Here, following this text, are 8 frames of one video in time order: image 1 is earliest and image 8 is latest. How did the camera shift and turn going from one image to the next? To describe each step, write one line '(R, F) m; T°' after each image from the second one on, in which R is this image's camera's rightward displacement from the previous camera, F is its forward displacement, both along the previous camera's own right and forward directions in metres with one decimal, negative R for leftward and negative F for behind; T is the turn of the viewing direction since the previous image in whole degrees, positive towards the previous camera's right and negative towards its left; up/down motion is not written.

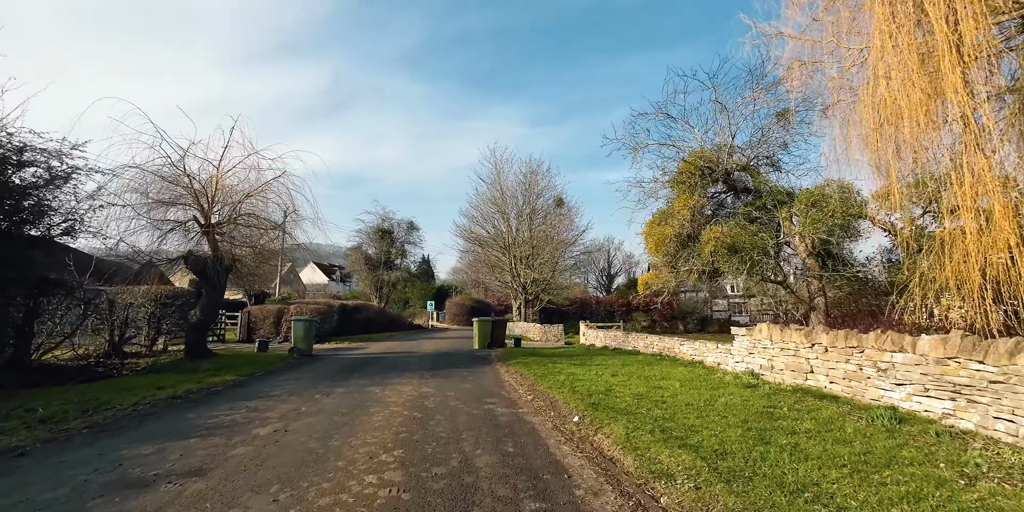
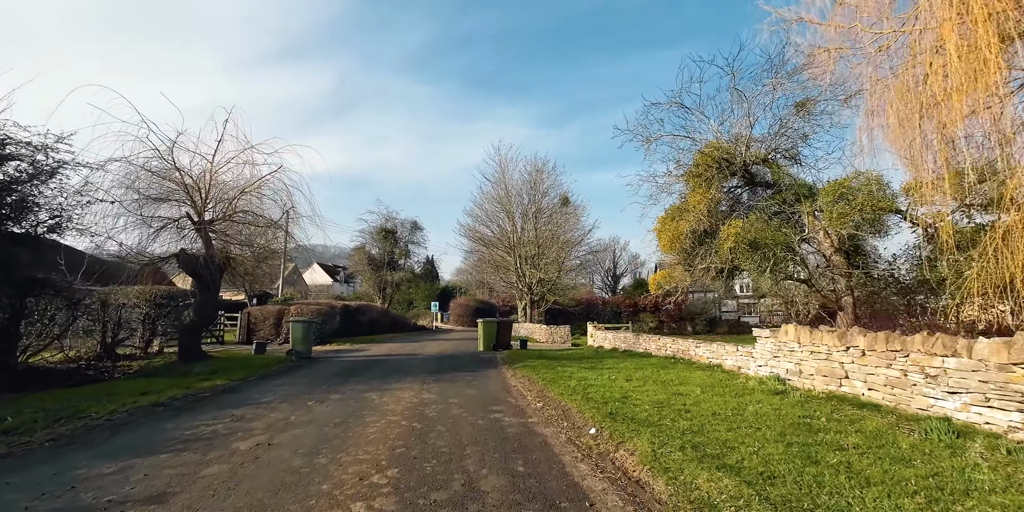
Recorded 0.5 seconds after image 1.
(-0.1, +0.7) m; -1°
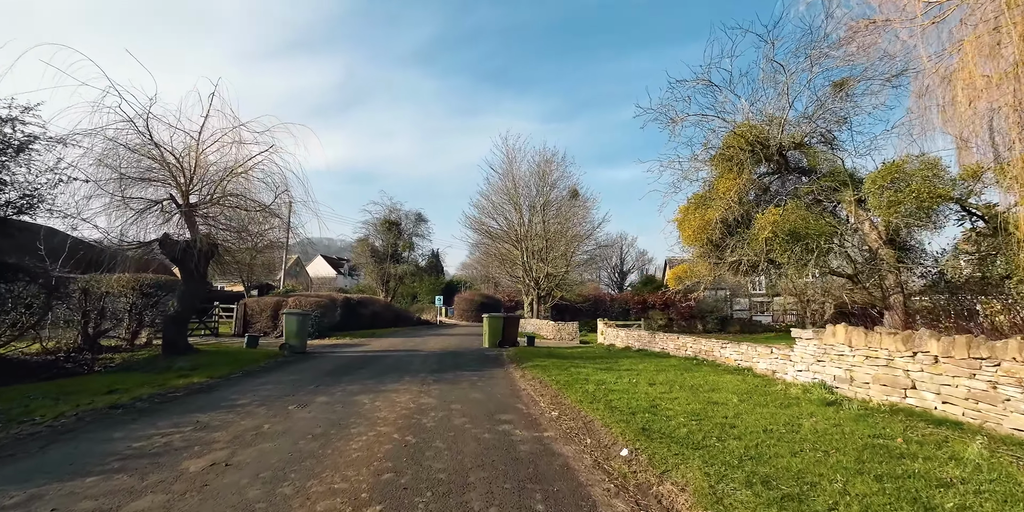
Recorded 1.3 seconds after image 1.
(-0.1, +1.1) m; -1°
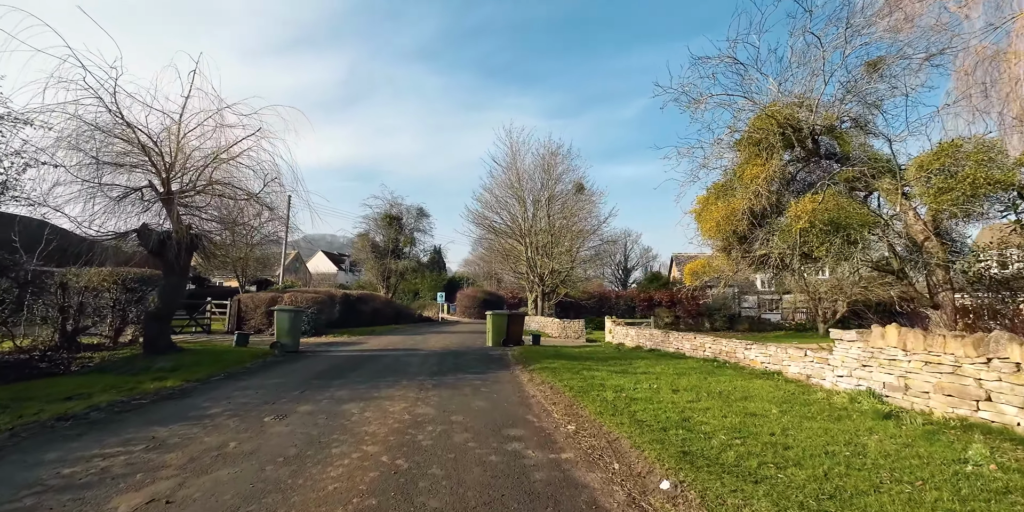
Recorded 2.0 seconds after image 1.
(-0.1, +1.0) m; 0°
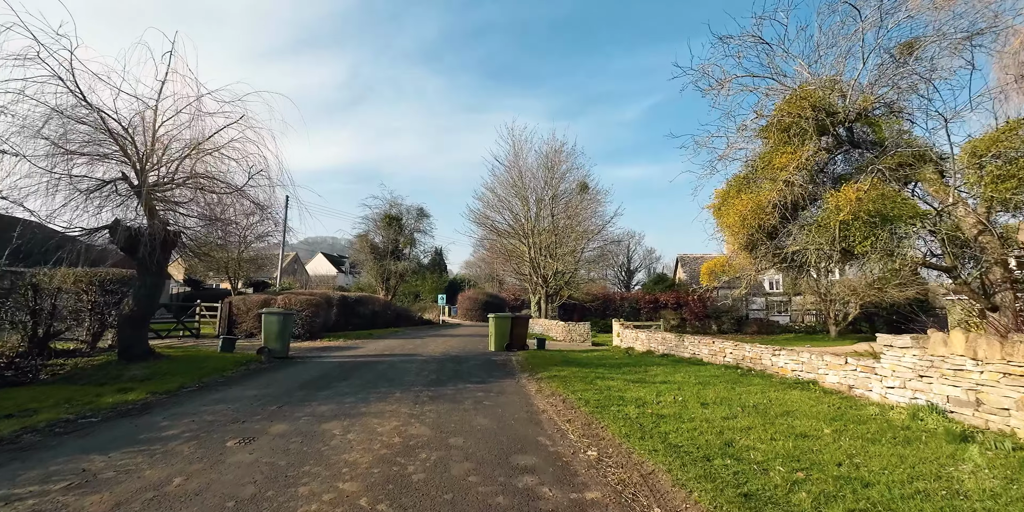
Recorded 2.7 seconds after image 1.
(-0.1, +1.0) m; 0°
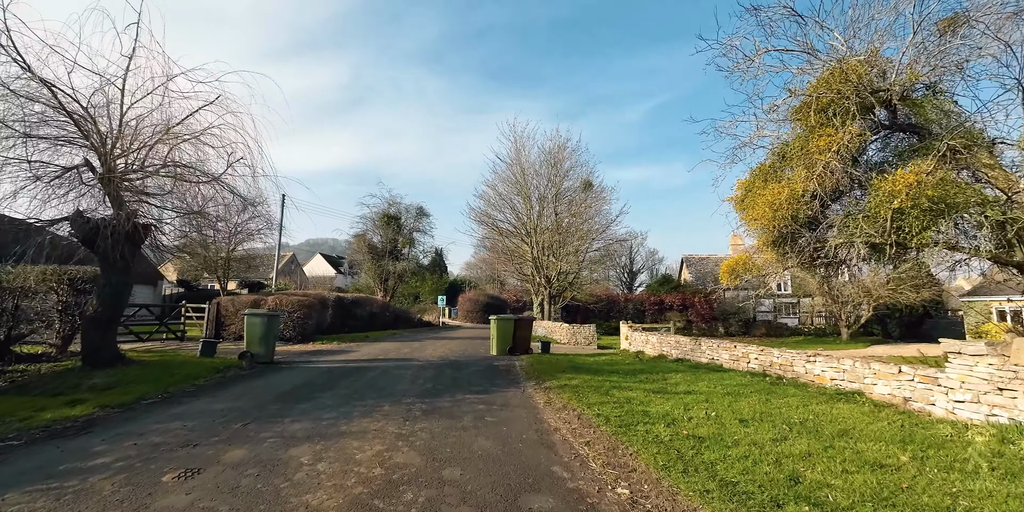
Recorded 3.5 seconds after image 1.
(-0.1, +1.0) m; 0°
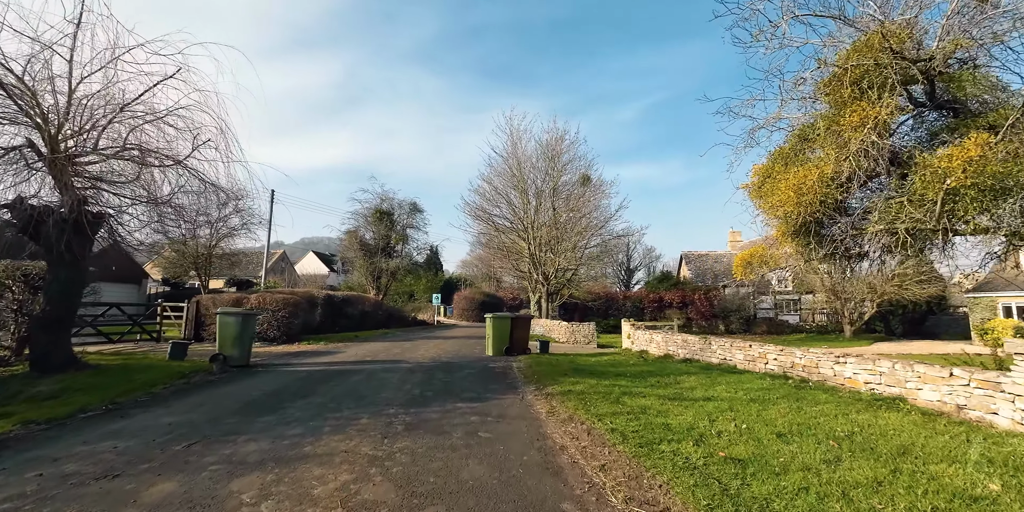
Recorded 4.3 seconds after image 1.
(0.0, +1.0) m; +1°
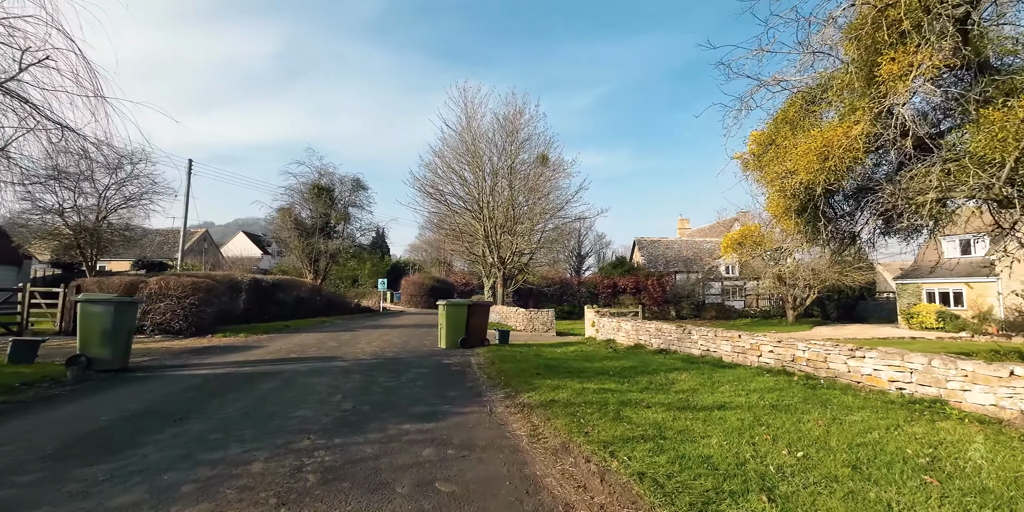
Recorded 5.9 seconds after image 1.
(-0.2, +1.9) m; +7°
